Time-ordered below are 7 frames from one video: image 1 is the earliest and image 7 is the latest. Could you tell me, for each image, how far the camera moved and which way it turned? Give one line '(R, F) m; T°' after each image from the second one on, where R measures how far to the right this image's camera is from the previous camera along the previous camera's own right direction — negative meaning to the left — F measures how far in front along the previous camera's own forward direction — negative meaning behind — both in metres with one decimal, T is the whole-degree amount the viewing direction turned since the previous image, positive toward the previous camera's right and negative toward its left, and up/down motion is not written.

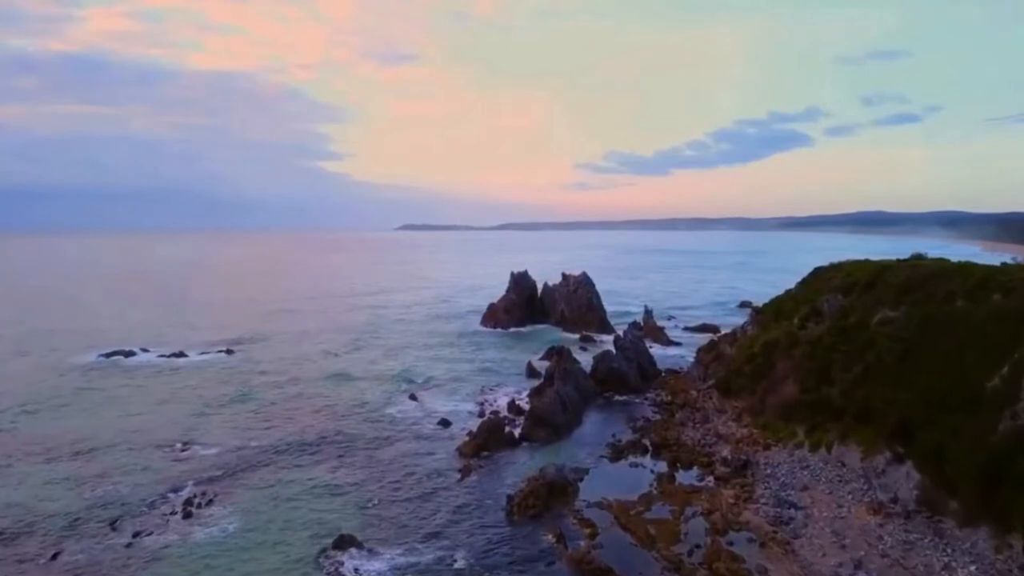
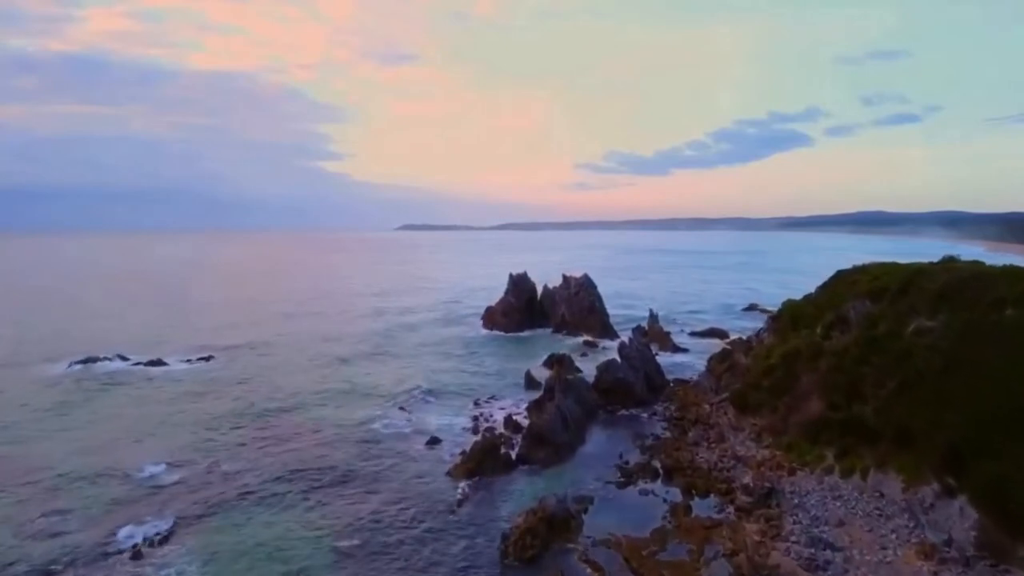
(+0.2, +3.6) m; 0°
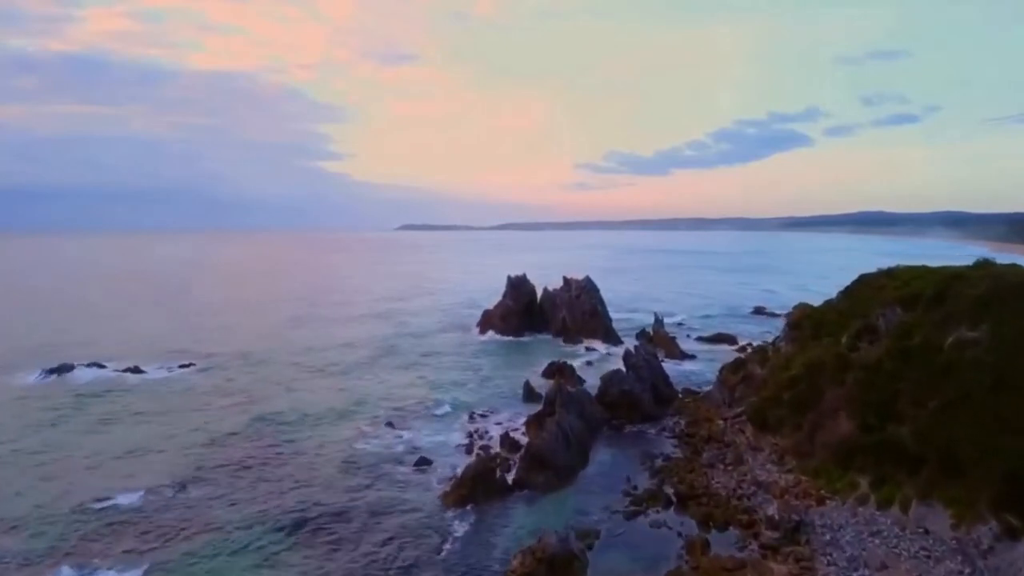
(+0.2, +3.4) m; 0°
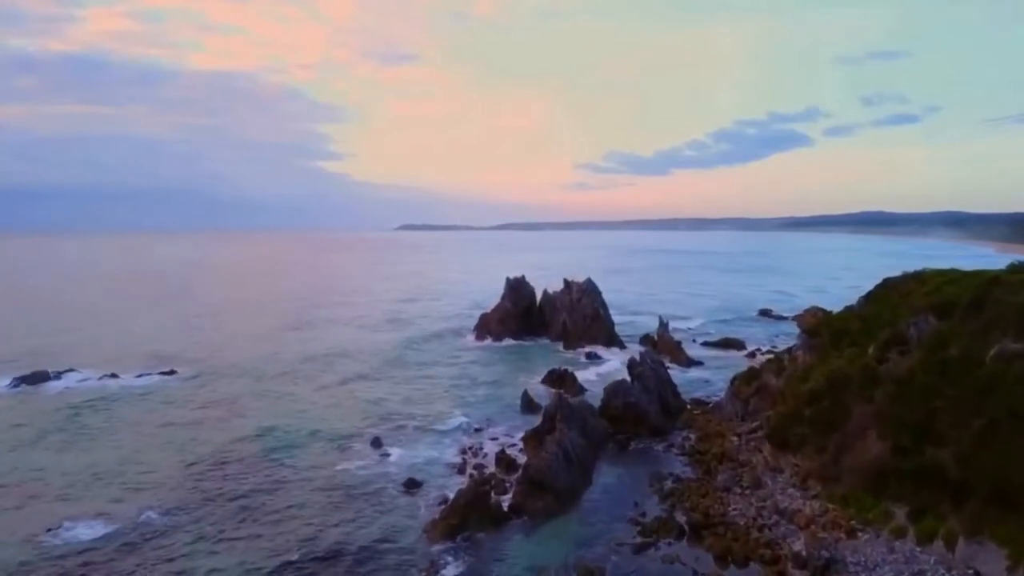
(+0.2, +3.0) m; 0°
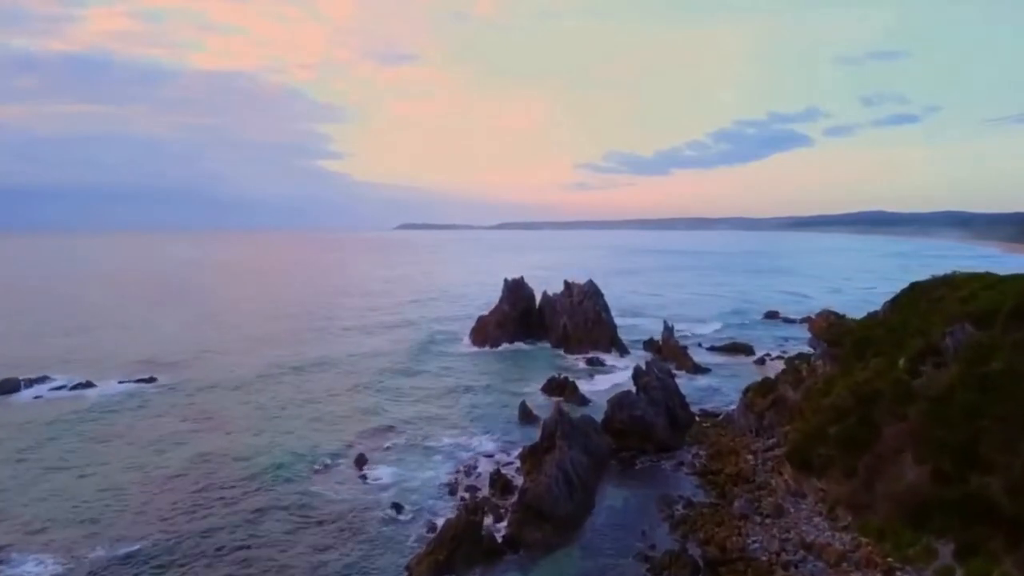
(+0.2, +3.0) m; 0°
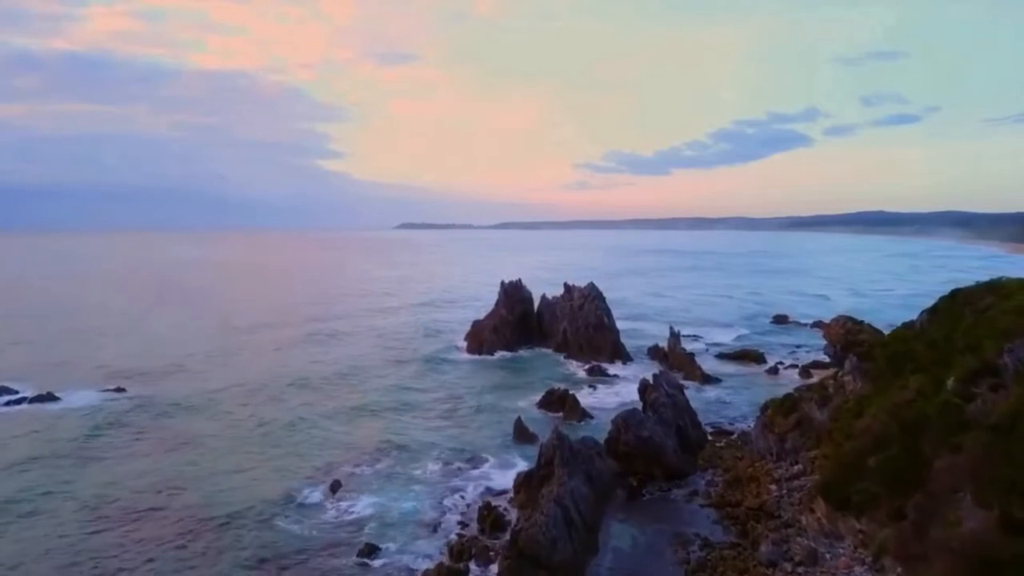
(+0.3, +3.9) m; 0°
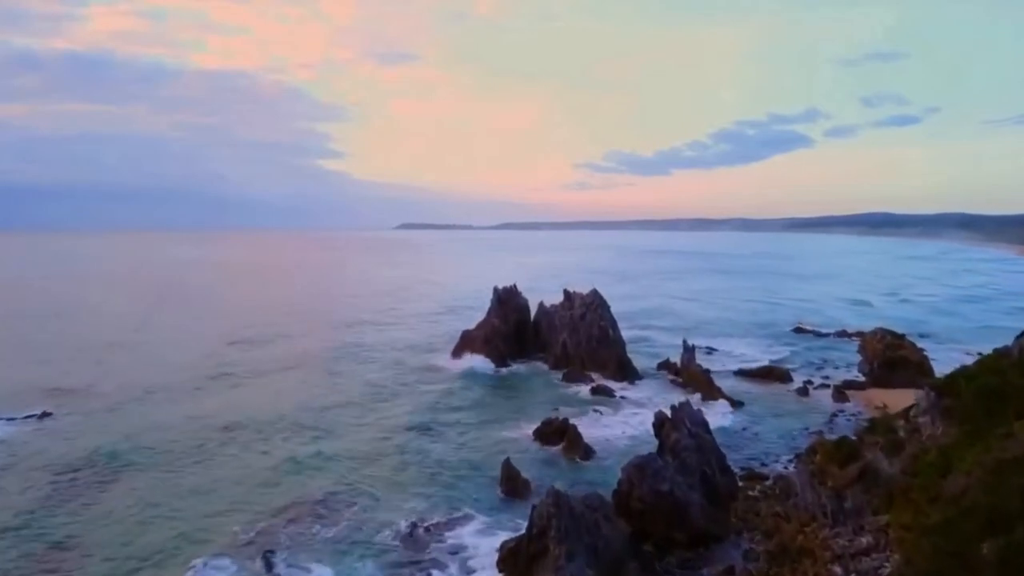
(+0.6, +7.1) m; 0°
